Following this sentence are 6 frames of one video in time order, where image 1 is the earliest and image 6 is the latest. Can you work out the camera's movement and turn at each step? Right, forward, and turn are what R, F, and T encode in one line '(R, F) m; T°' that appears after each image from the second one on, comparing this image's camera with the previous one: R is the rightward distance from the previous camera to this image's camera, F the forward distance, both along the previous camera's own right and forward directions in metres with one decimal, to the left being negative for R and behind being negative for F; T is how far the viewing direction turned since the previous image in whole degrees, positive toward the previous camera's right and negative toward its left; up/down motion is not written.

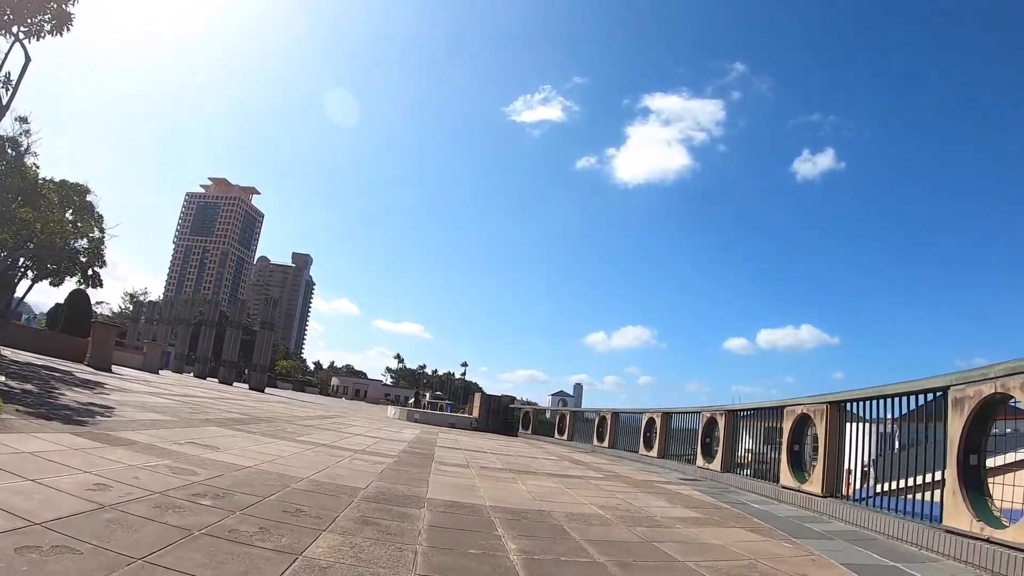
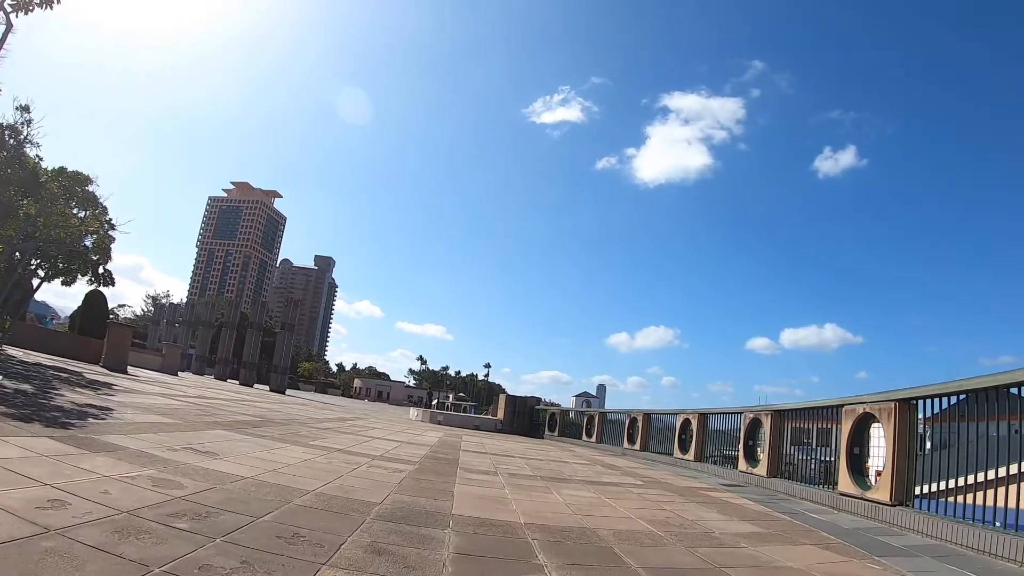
(-0.2, +1.0) m; -2°
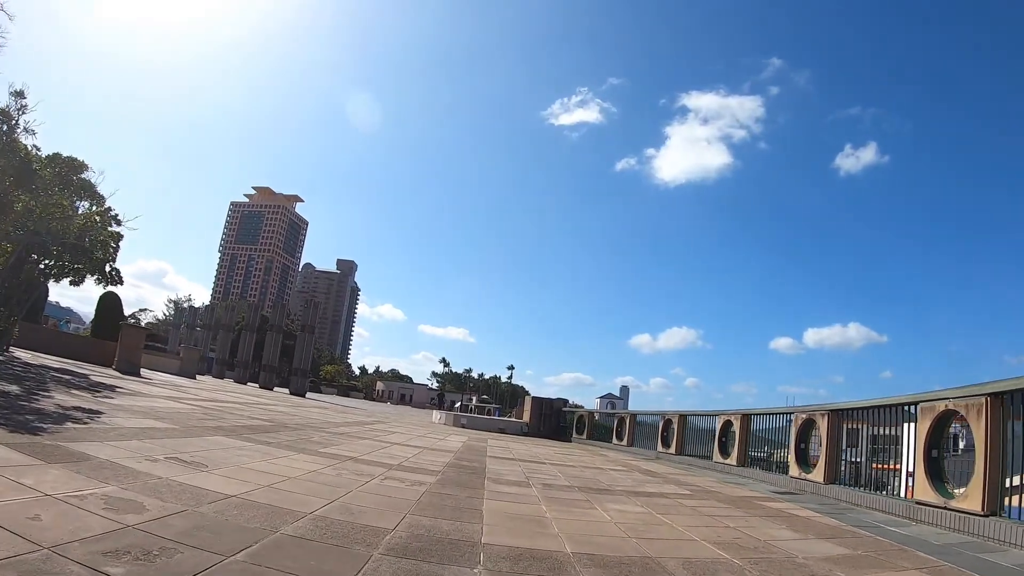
(-0.2, +1.1) m; -2°
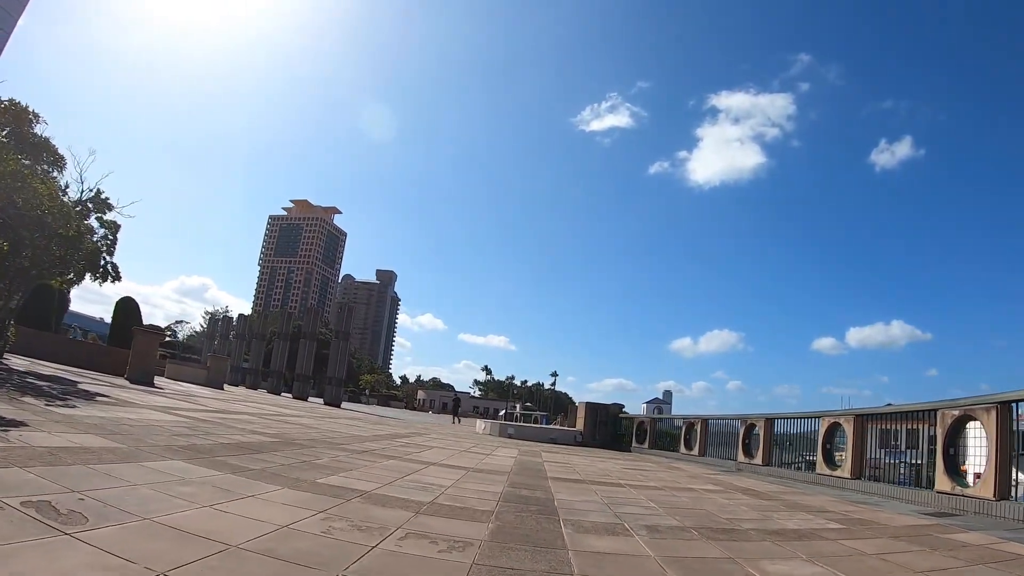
(-0.4, +2.6) m; -4°
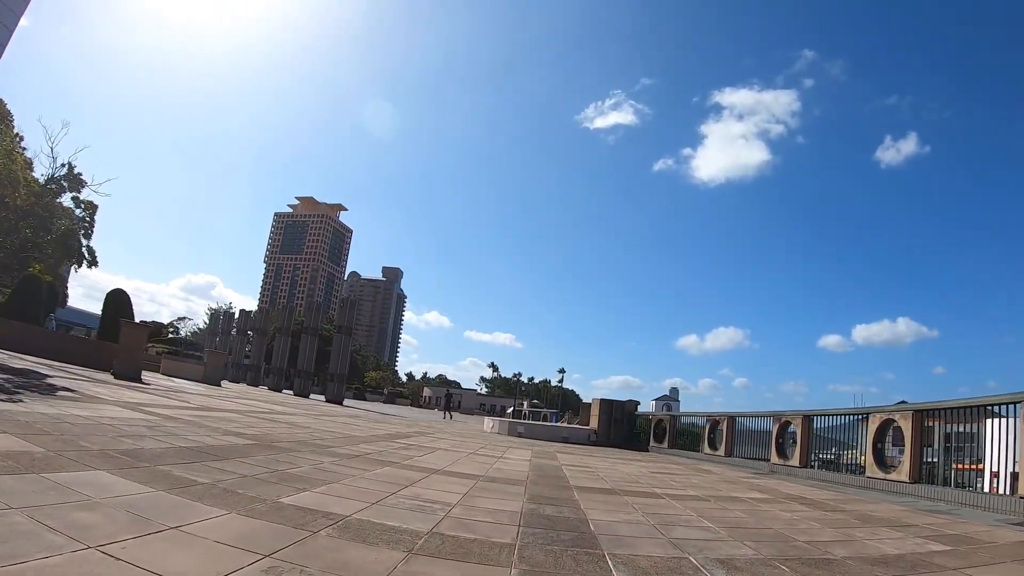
(-0.2, +1.3) m; -1°
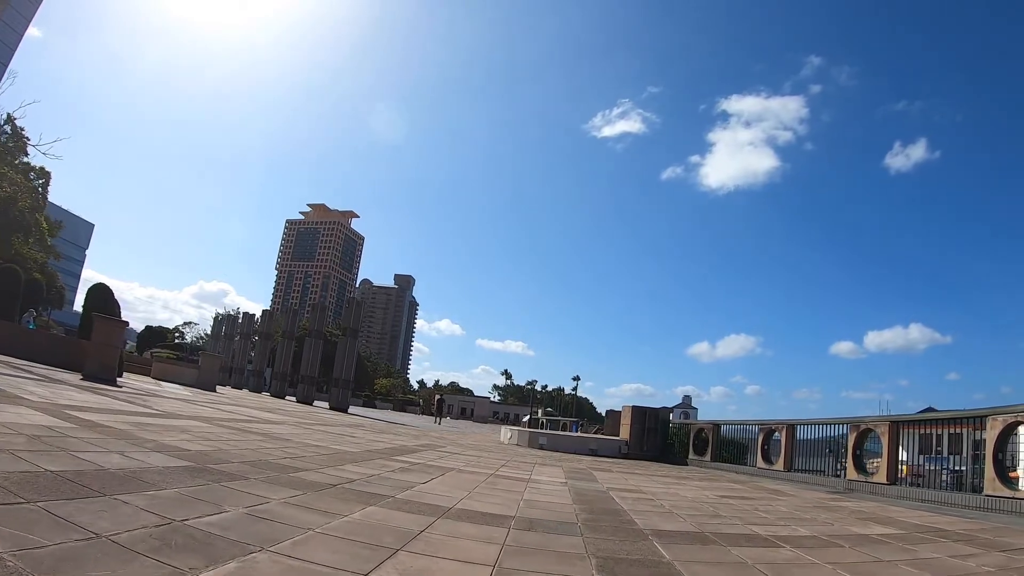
(-0.3, +2.2) m; -1°
